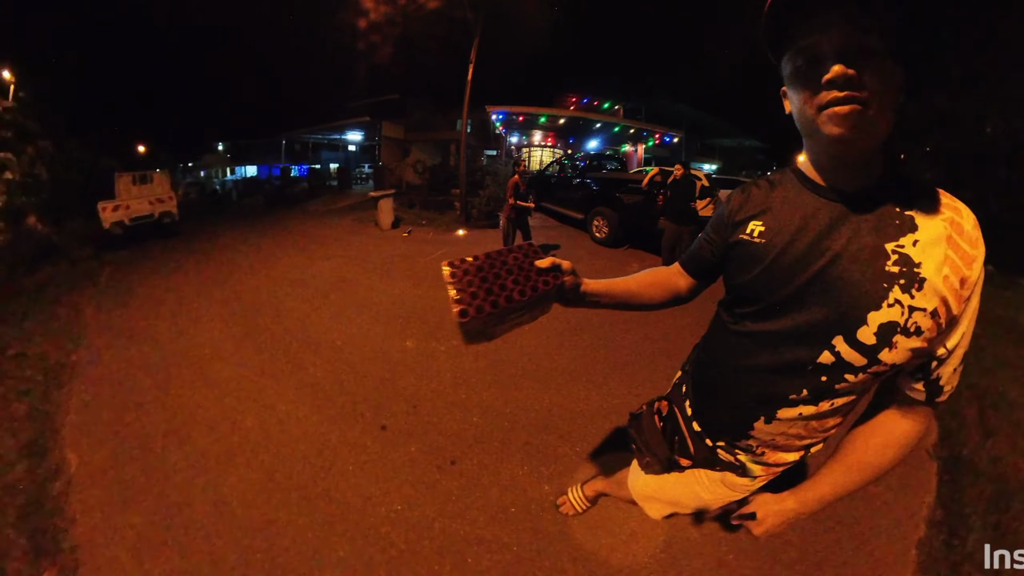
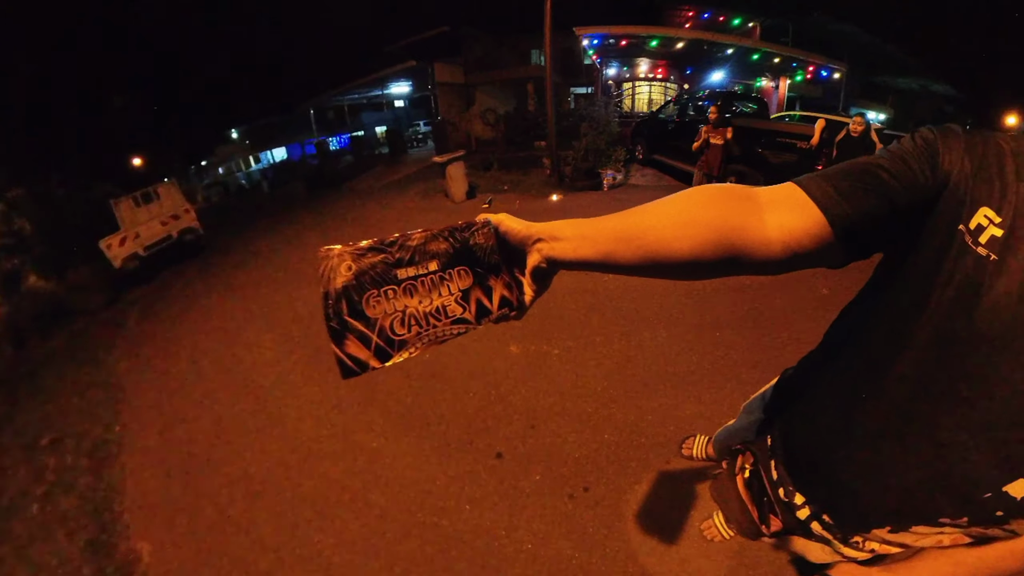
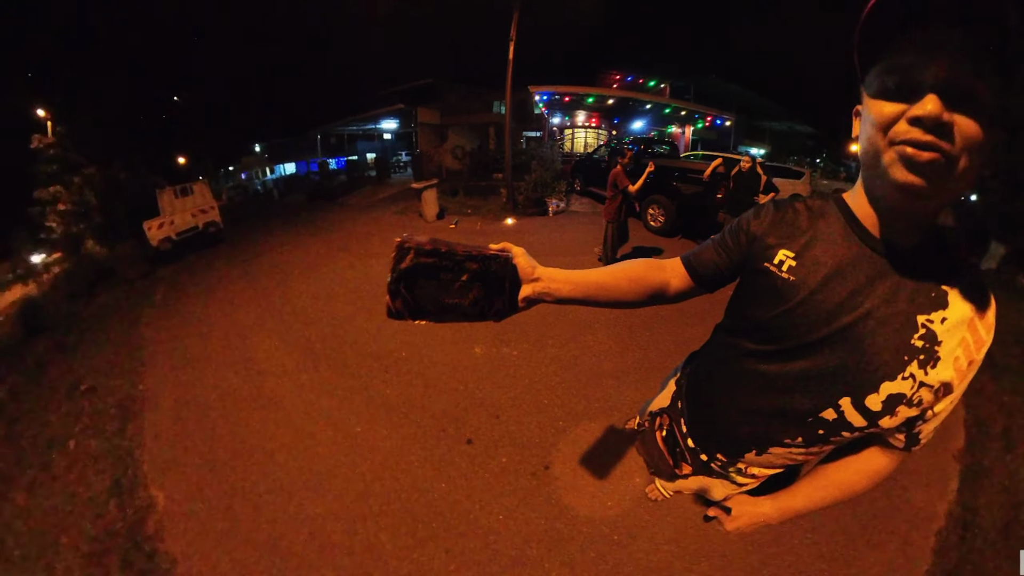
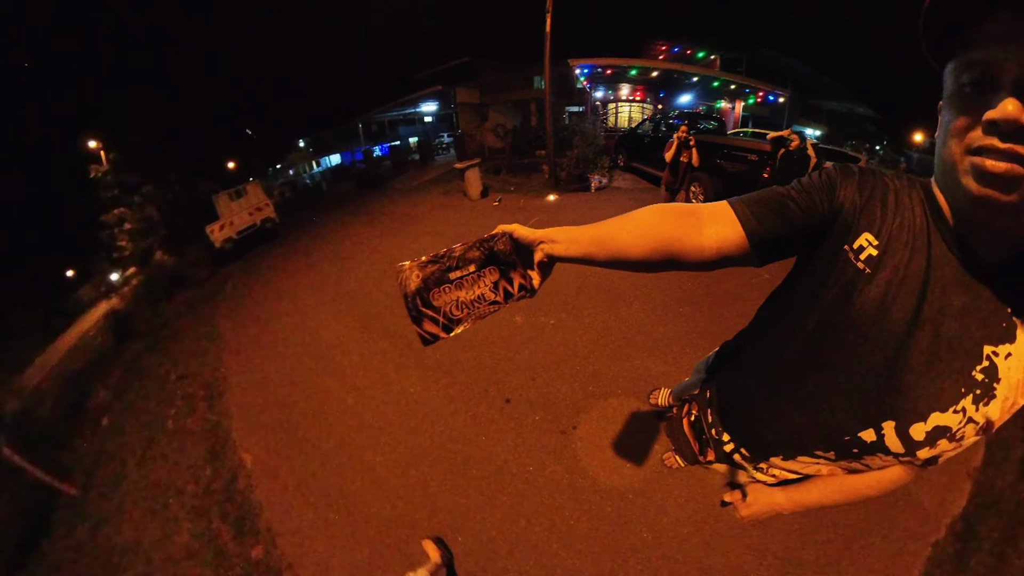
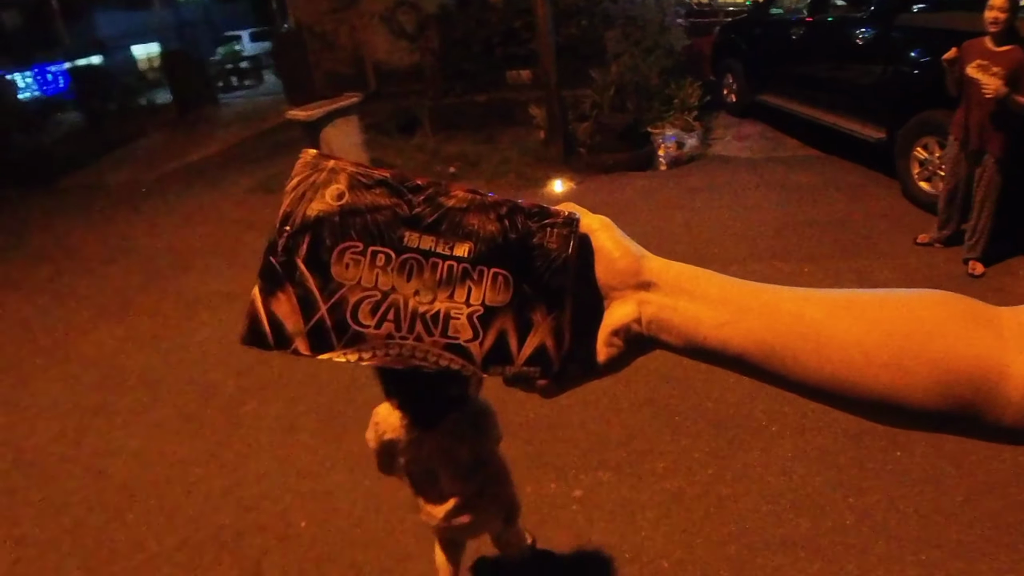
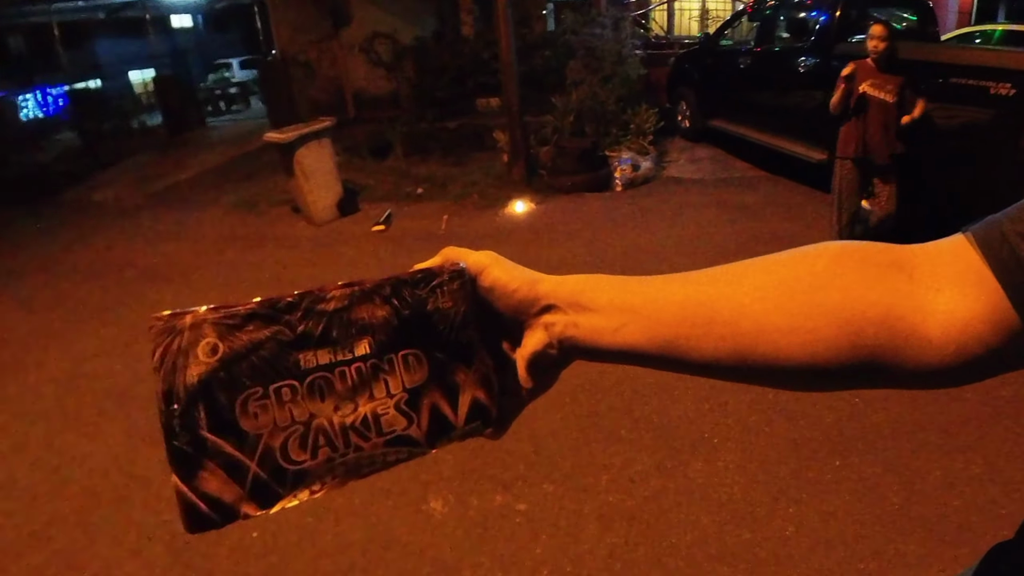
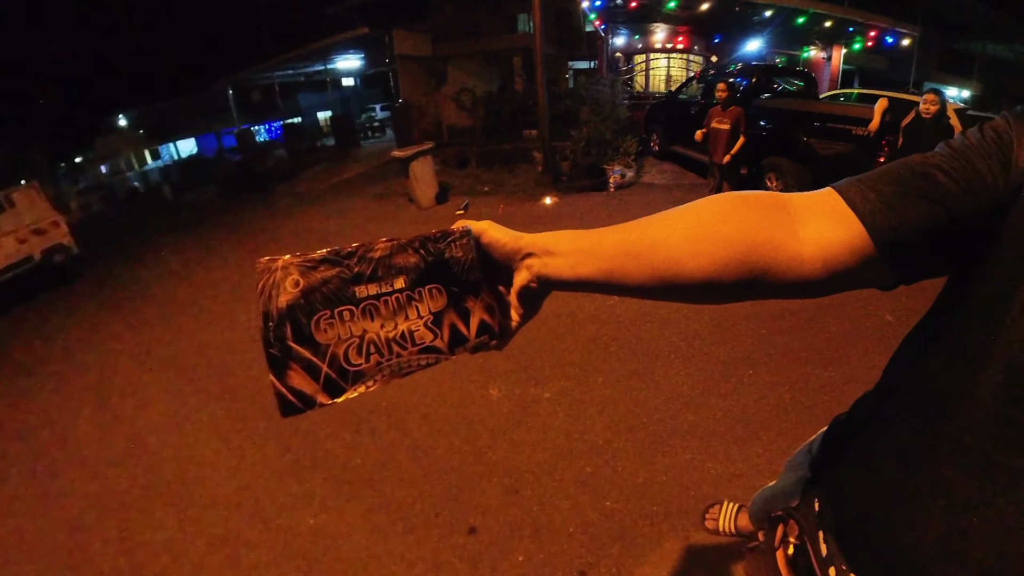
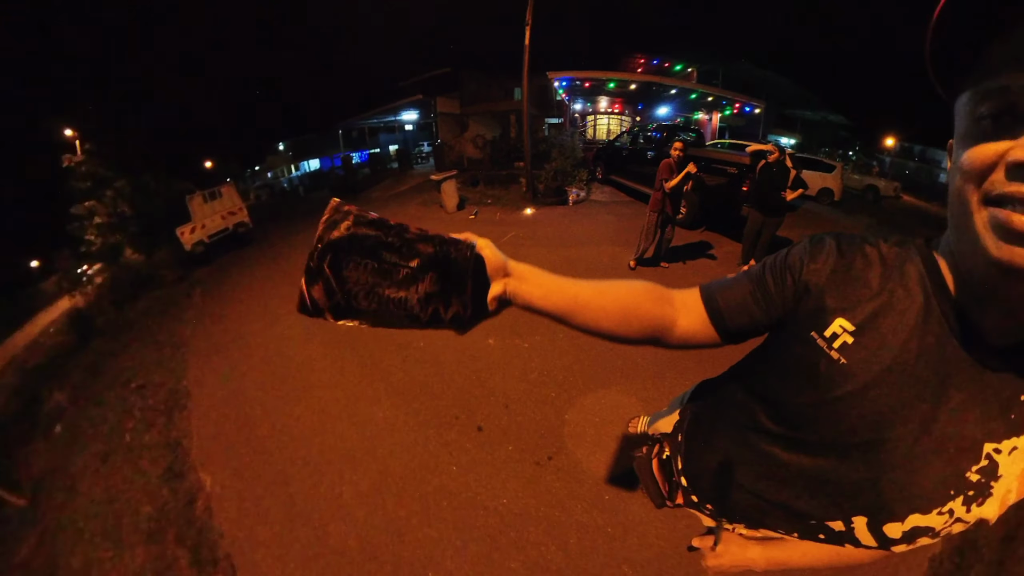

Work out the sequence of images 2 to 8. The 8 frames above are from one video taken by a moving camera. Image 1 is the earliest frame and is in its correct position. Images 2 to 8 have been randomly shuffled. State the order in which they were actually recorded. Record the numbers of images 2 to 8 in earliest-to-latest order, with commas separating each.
3, 8, 4, 2, 7, 6, 5
